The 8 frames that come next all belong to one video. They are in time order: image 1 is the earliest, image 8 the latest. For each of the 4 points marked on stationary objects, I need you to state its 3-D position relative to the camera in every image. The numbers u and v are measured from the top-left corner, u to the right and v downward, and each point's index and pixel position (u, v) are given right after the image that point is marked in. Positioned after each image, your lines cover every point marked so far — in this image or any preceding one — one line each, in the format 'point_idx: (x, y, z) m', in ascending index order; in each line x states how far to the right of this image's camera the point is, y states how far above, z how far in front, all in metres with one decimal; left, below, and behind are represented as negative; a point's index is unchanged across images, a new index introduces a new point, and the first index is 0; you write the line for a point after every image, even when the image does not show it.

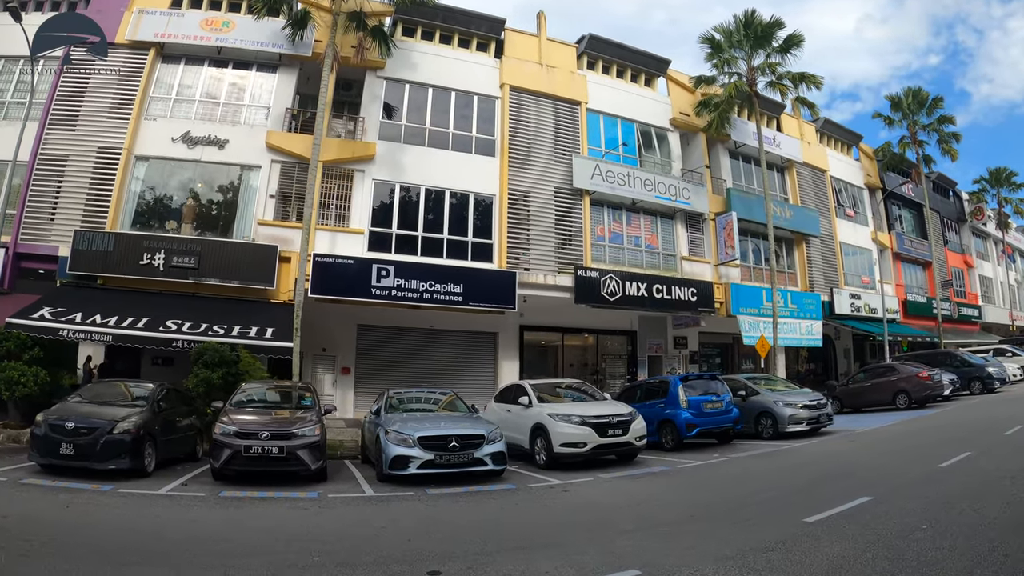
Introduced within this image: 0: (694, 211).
0: (+5.7, +2.5, +19.1) m
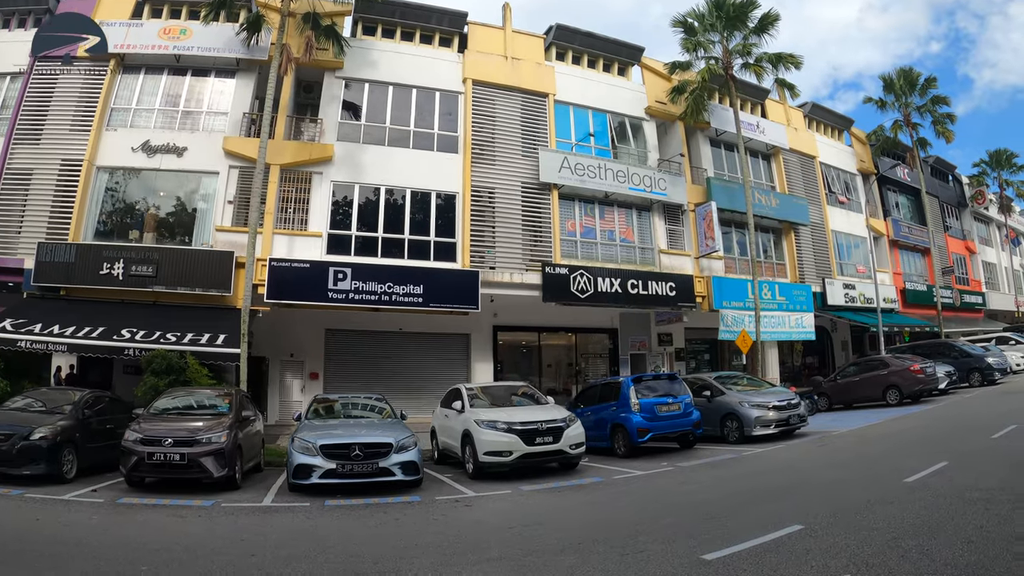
0: (+4.8, +2.7, +18.3) m
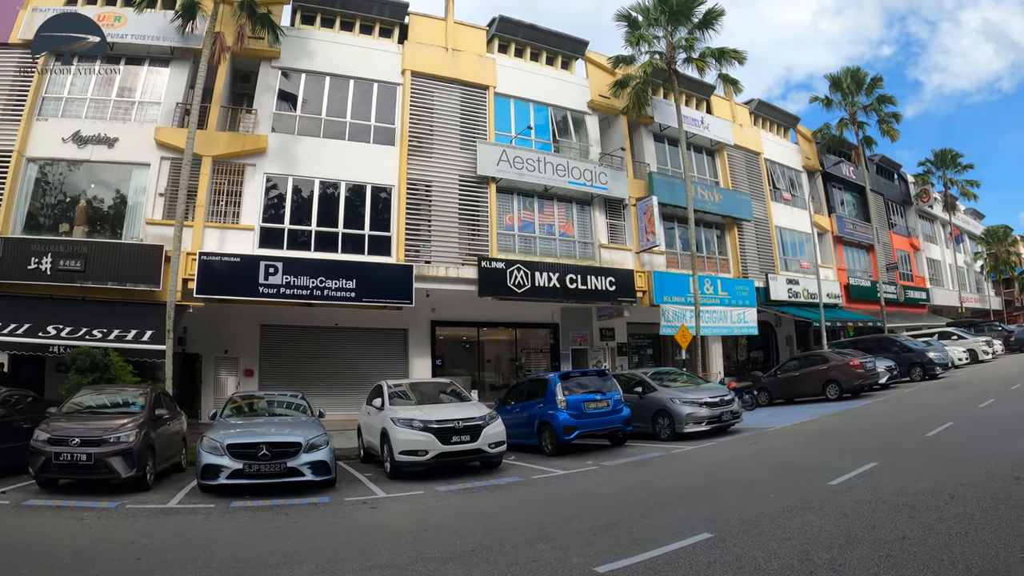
0: (+3.0, +2.8, +18.2) m
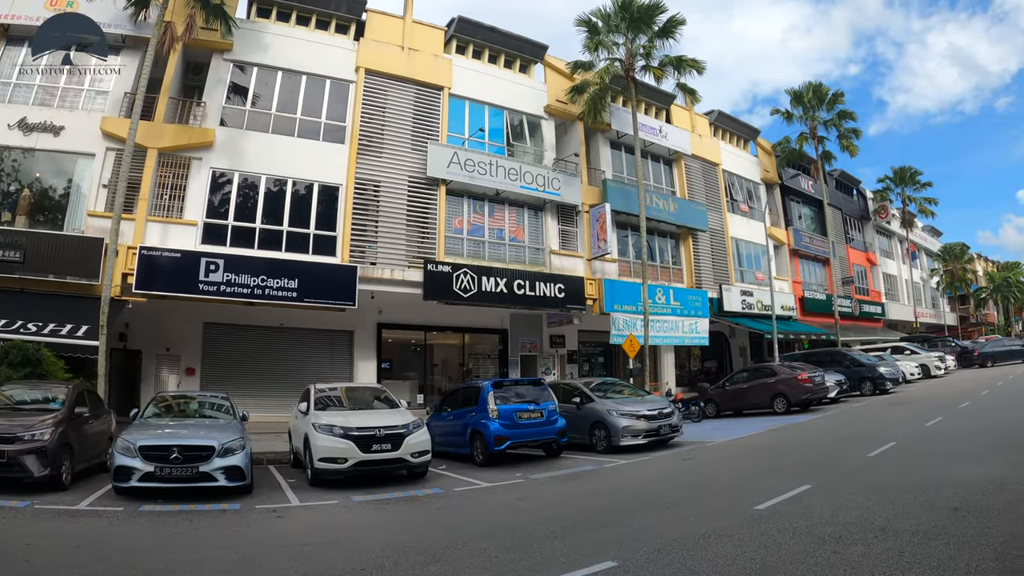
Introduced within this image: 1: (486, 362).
0: (+1.6, +2.6, +18.1) m
1: (-0.9, -2.4, +19.8) m
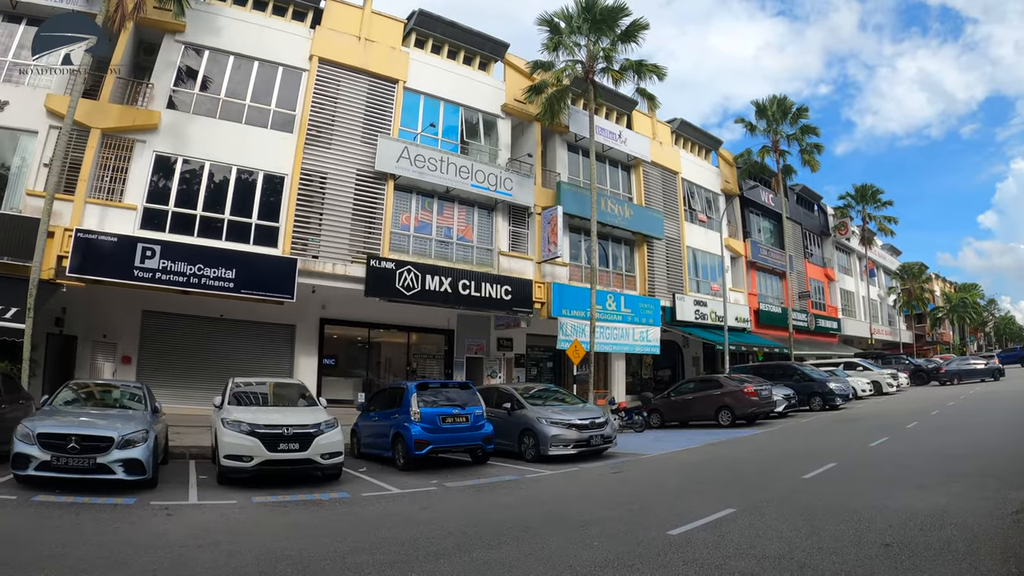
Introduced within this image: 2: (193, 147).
0: (+0.1, +2.5, +18.0) m
1: (-2.6, -2.4, +19.6) m
2: (-8.4, +3.7, +16.0) m
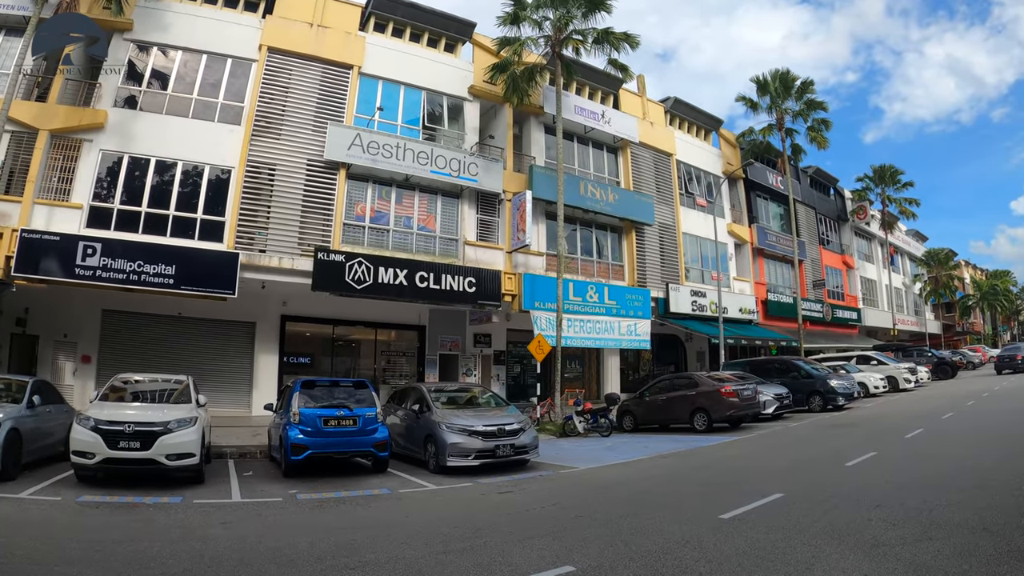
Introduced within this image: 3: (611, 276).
0: (-0.7, +2.8, +16.8) m
1: (-3.3, -2.2, +18.5) m
2: (-9.4, +3.7, +15.2) m
3: (+3.1, +0.4, +18.8) m
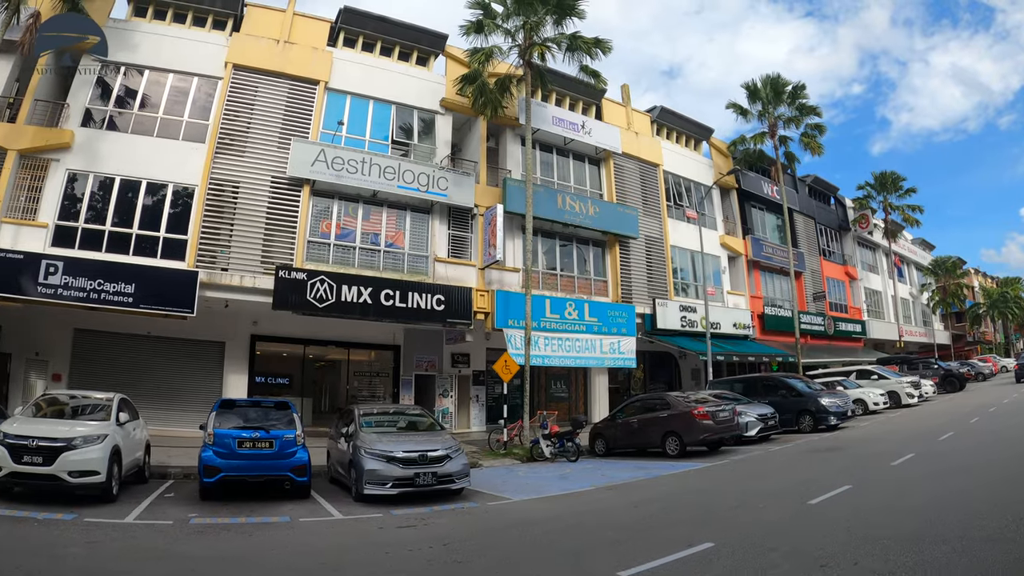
0: (-1.4, +2.3, +16.3) m
1: (-3.9, -2.8, +17.9) m
2: (-10.2, +3.2, +15.0) m
3: (+2.5, -0.1, +18.1) m
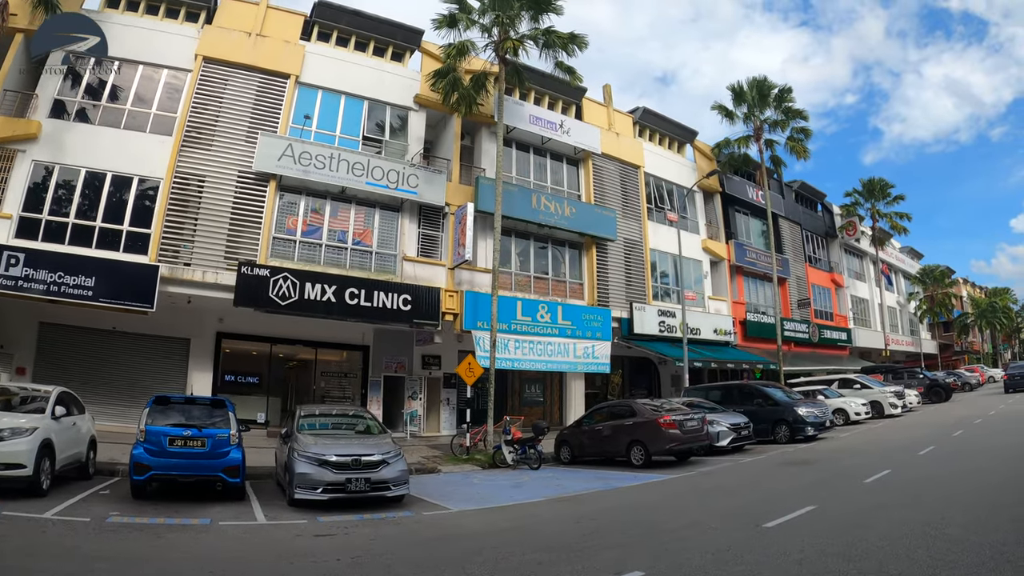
0: (-2.2, +2.3, +16.0) m
1: (-4.7, -2.7, +17.6) m
2: (-10.9, +3.3, +14.7) m
3: (+1.7, -0.2, +17.8) m
